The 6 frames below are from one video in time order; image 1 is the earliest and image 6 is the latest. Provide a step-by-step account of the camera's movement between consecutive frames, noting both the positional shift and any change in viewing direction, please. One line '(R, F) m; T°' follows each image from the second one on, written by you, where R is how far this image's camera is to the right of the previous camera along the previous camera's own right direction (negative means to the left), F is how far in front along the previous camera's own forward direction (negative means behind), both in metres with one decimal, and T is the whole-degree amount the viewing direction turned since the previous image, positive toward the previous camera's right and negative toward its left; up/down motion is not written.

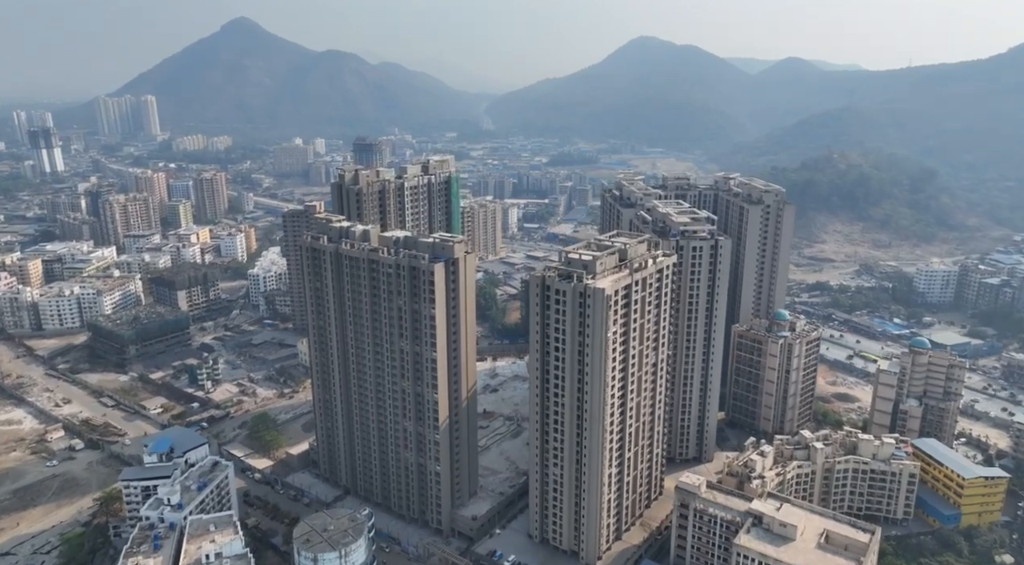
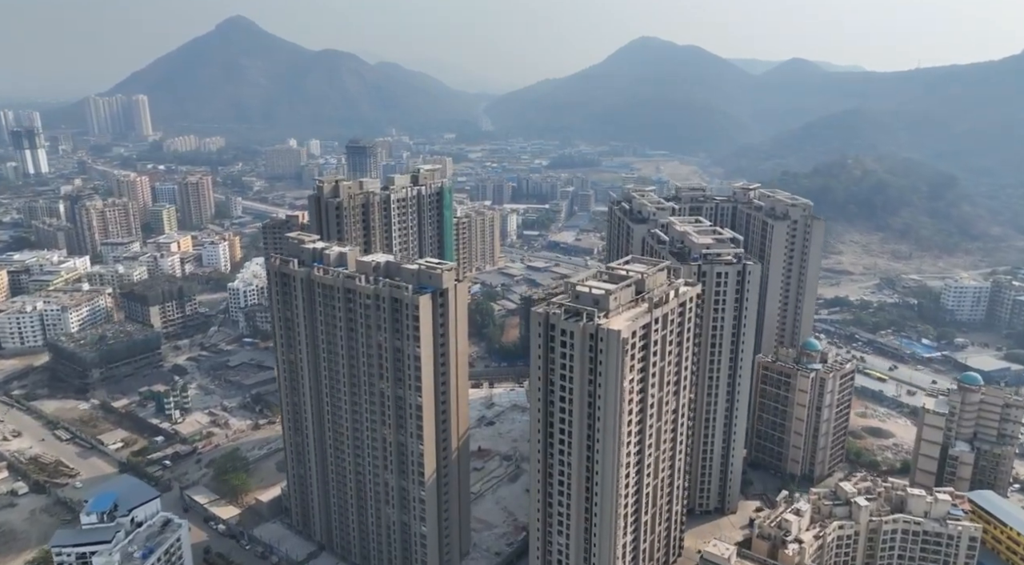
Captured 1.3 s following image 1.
(+0.1, +10.6) m; 0°
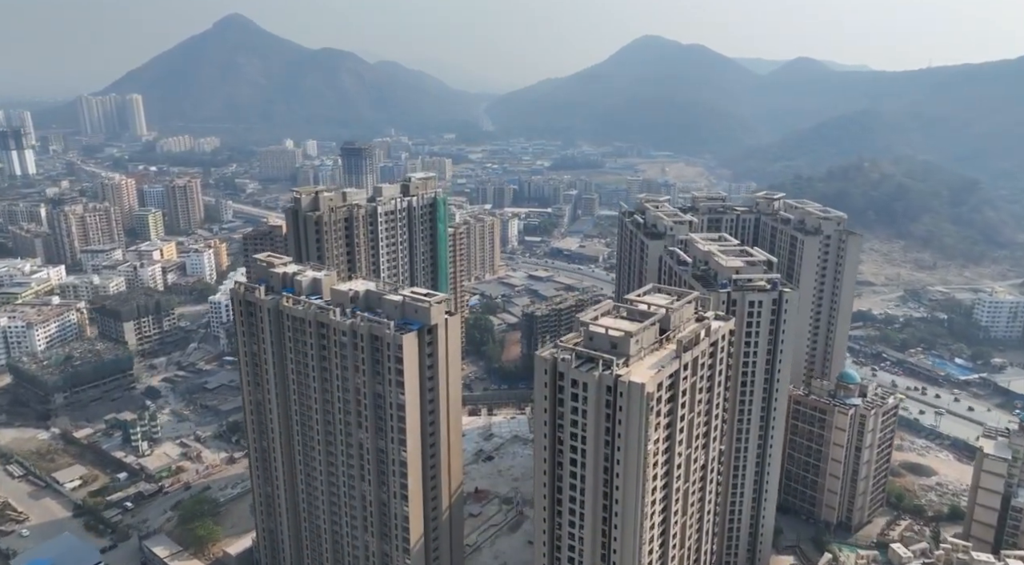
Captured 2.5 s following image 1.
(0.0, +9.8) m; 0°
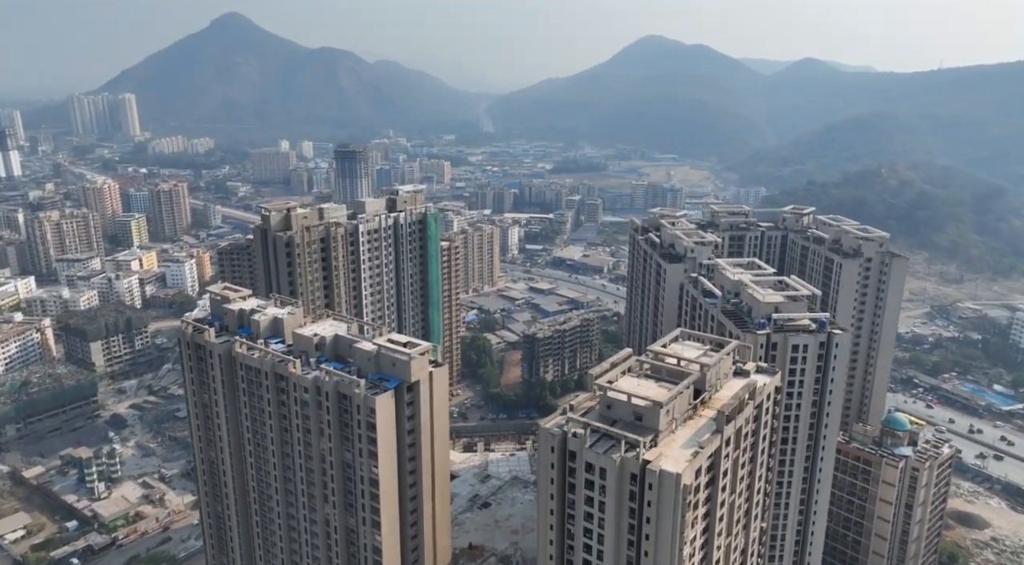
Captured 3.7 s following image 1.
(+0.1, +10.1) m; 0°
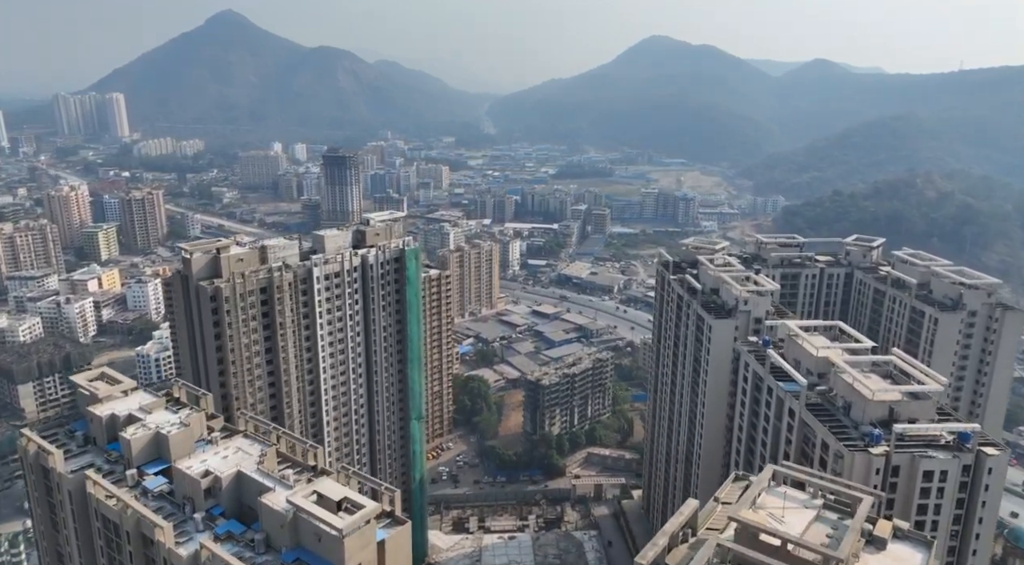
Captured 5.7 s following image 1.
(+0.1, +17.1) m; 0°
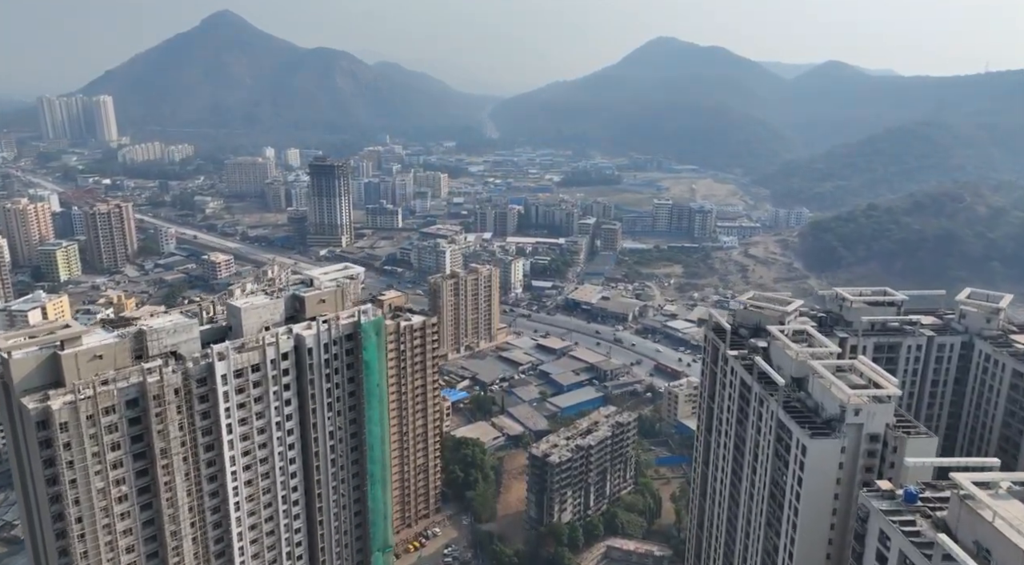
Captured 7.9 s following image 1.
(+0.2, +18.8) m; 0°
